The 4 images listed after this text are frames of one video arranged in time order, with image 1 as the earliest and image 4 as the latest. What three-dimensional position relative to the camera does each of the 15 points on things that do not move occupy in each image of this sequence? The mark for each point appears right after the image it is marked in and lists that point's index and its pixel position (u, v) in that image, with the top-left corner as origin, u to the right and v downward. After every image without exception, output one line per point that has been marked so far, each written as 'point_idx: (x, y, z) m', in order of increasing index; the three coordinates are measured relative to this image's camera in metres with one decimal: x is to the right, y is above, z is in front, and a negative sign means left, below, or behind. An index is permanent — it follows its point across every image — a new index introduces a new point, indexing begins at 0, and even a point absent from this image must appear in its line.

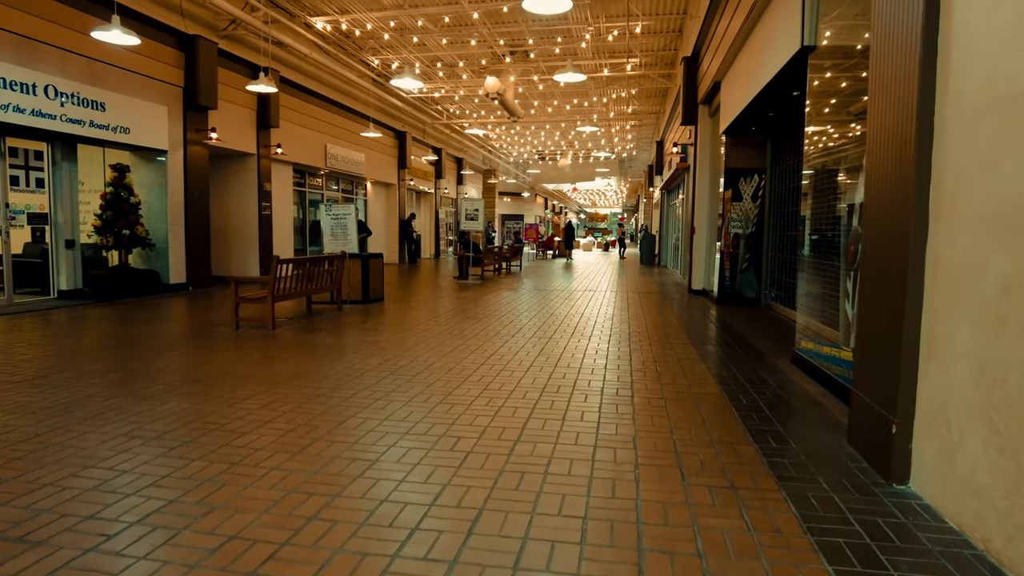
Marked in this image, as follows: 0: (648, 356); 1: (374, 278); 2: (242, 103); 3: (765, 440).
0: (+1.1, -0.6, +5.8) m
1: (-2.0, +0.1, +9.9) m
2: (-5.1, +3.5, +12.9) m
3: (+1.3, -0.8, +3.5) m
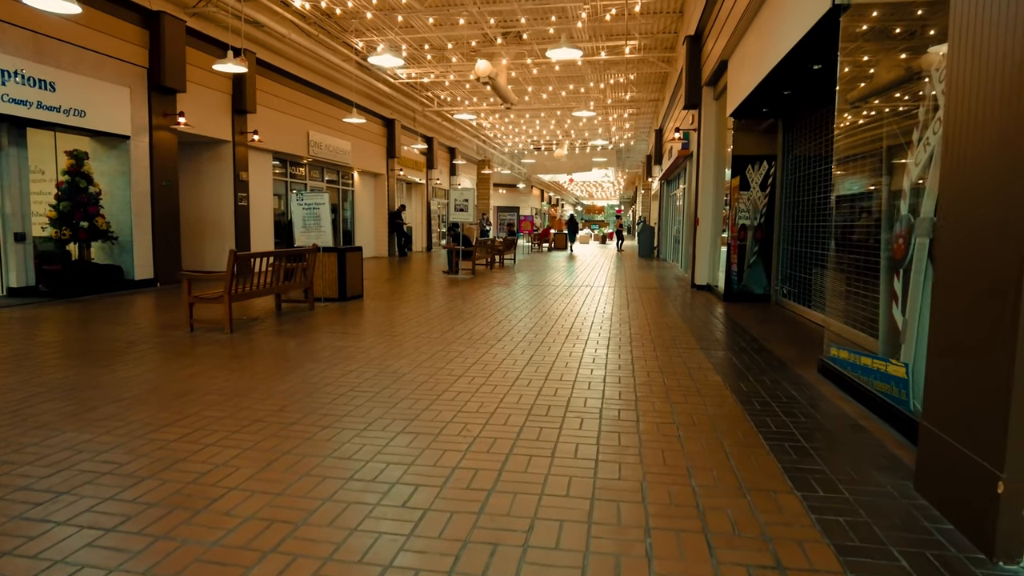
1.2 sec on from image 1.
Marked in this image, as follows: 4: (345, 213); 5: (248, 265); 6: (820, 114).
0: (+1.0, -0.6, +5.0) m
1: (-2.2, +0.2, +9.2) m
2: (-5.2, +3.5, +12.1) m
3: (+1.2, -0.8, +2.7) m
4: (-4.6, +2.1, +18.9) m
5: (-2.7, +0.2, +7.1) m
6: (+3.6, +2.0, +8.1) m
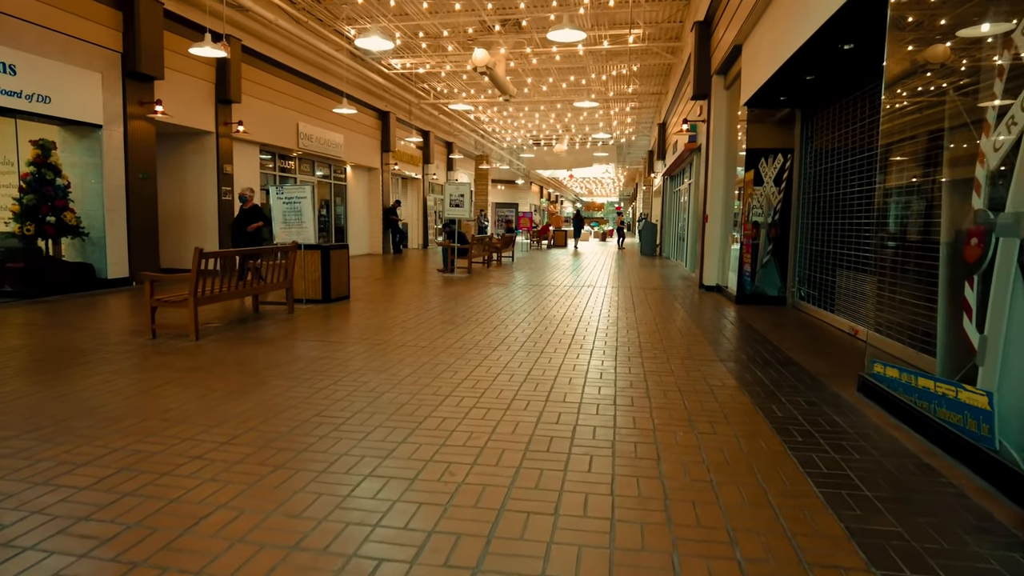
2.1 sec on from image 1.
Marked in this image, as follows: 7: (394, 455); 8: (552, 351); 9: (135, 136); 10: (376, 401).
0: (+1.0, -0.6, +4.4) m
1: (-2.2, +0.2, +8.5) m
2: (-5.3, +3.6, +11.4) m
3: (+1.2, -0.8, +2.1) m
4: (-4.6, +2.1, +18.3) m
5: (-2.8, +0.2, +6.5) m
6: (+3.6, +2.0, +7.4) m
7: (-0.5, -0.7, +3.0) m
8: (+0.3, -0.5, +5.5) m
9: (-5.5, +2.2, +10.1) m
10: (-0.8, -0.6, +3.9) m
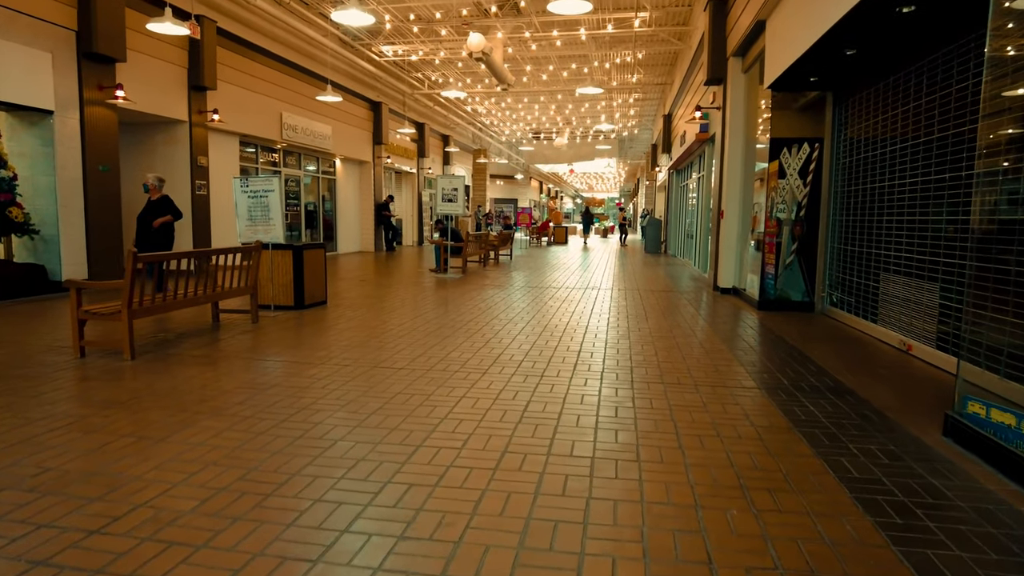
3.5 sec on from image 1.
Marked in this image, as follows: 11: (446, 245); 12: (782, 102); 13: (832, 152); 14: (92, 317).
0: (+1.0, -0.7, +3.5) m
1: (-2.2, +0.1, +7.6) m
2: (-5.3, +3.5, +10.5) m
3: (+1.1, -0.9, +1.2) m
4: (-4.7, +2.1, +17.3) m
5: (-2.8, +0.2, +5.5) m
6: (+3.6, +1.9, +6.5) m
7: (-0.6, -0.8, +2.1) m
8: (+0.3, -0.6, +4.5) m
9: (-5.6, +2.2, +9.1) m
10: (-0.8, -0.7, +3.0) m
11: (-1.3, +0.8, +13.5) m
12: (+3.2, +2.2, +8.1) m
13: (+3.7, +1.6, +7.9) m
14: (-3.0, -0.2, +5.0) m
